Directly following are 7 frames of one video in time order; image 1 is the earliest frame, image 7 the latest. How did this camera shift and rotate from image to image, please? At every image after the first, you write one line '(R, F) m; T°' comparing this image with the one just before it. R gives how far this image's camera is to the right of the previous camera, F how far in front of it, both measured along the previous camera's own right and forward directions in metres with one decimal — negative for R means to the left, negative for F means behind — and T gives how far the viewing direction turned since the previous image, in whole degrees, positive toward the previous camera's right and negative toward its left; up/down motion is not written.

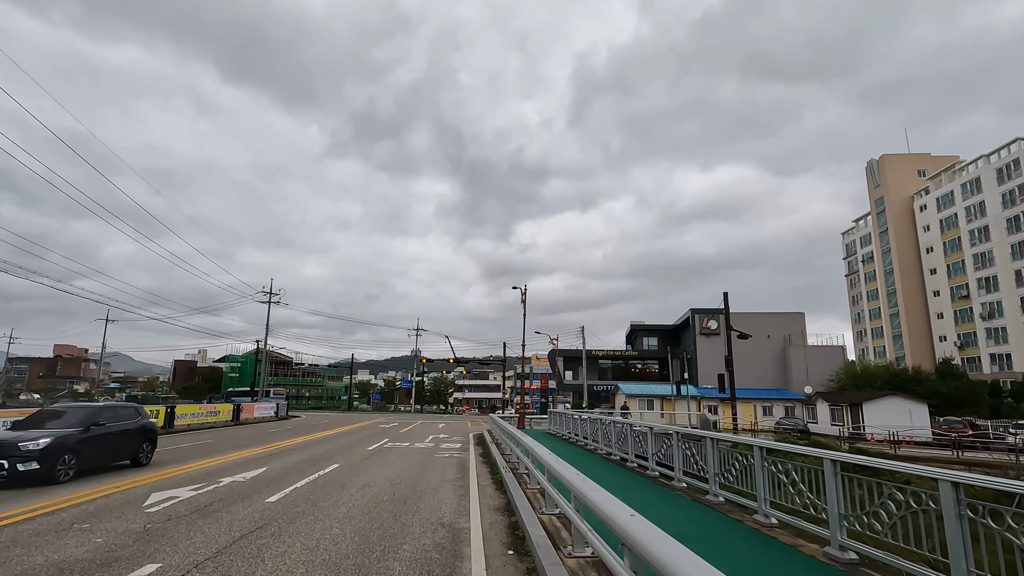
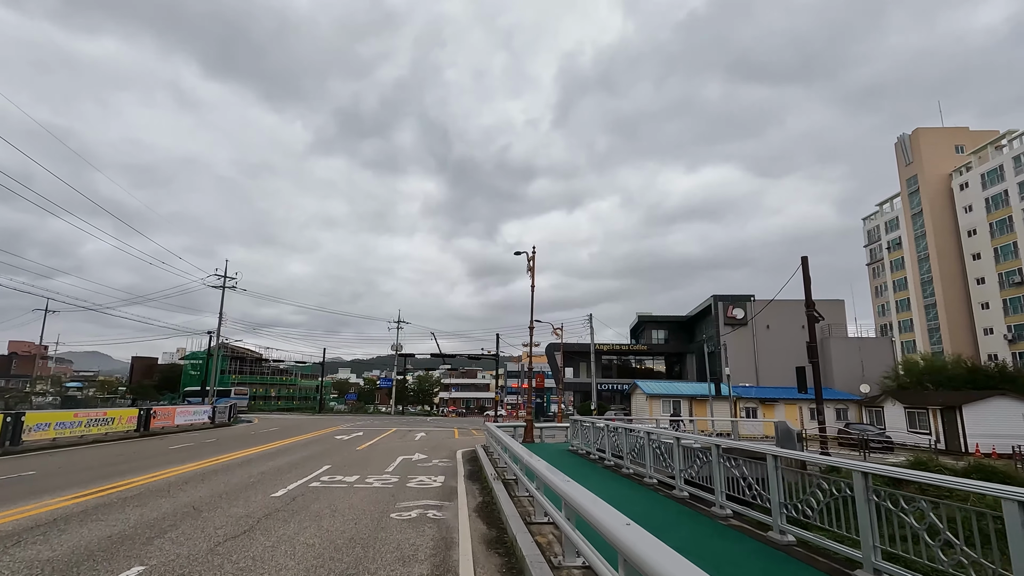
(-0.6, +6.9) m; +1°
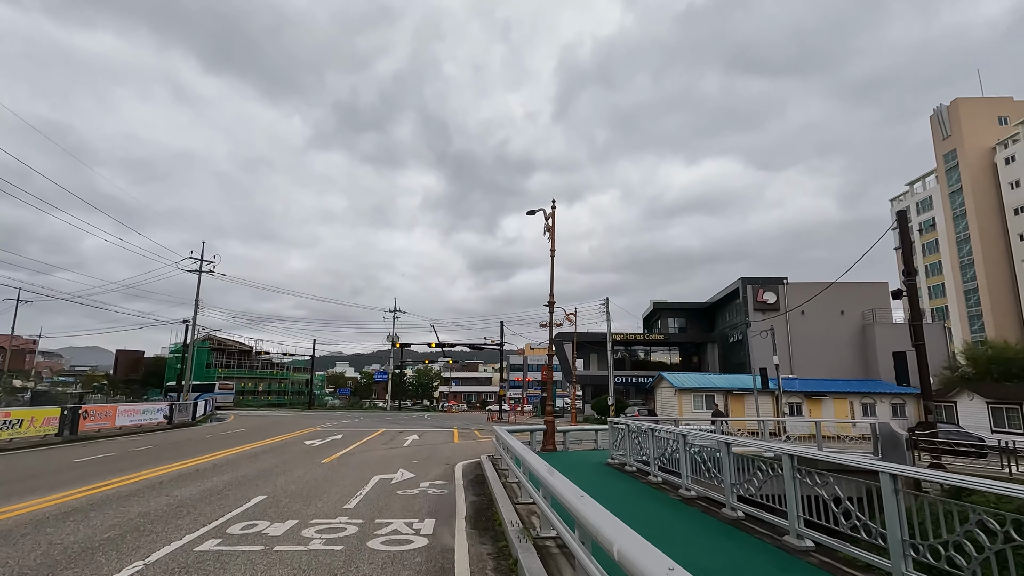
(-0.4, +4.2) m; 0°
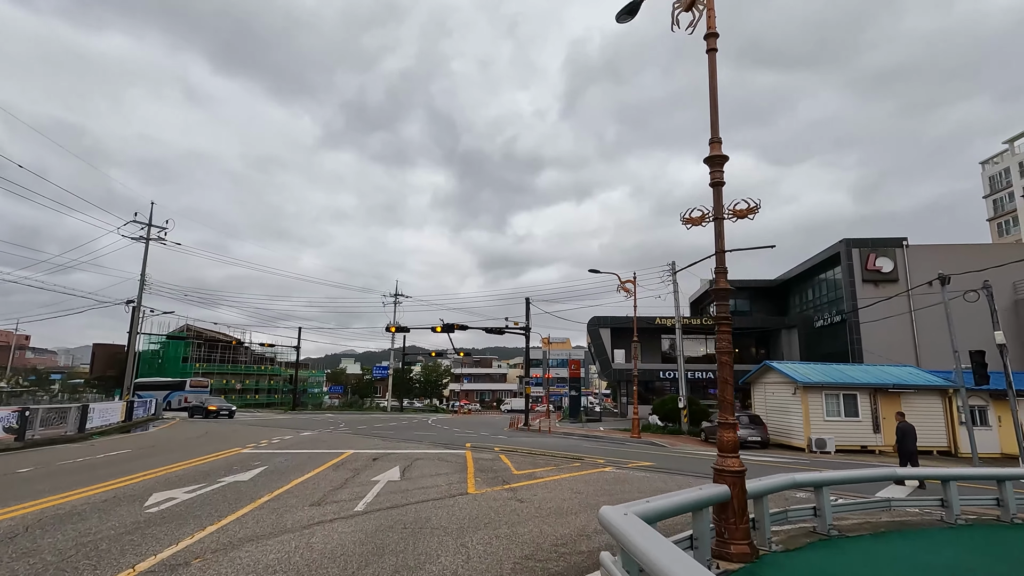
(-1.0, +8.9) m; -1°
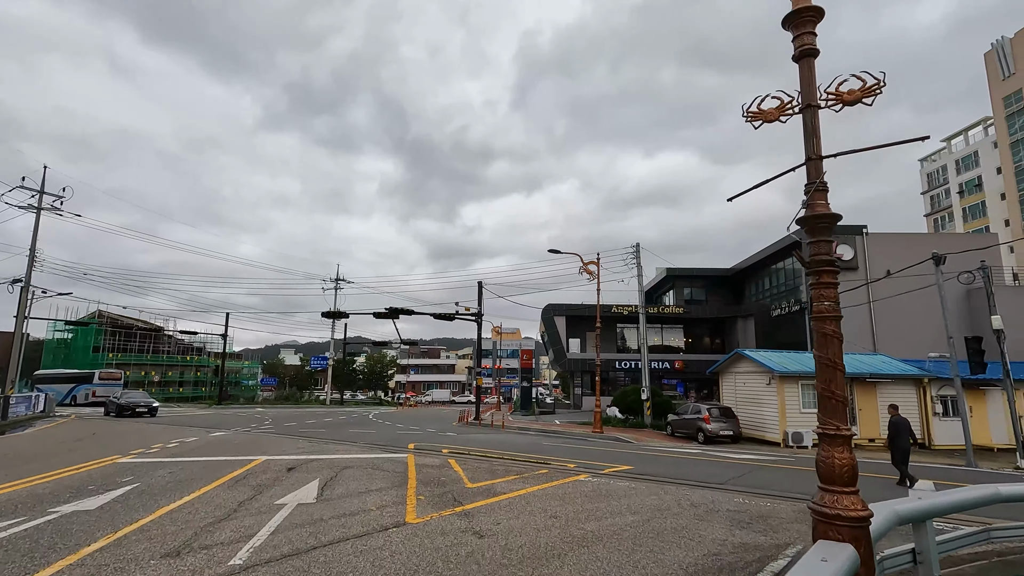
(-0.1, +2.3) m; +5°
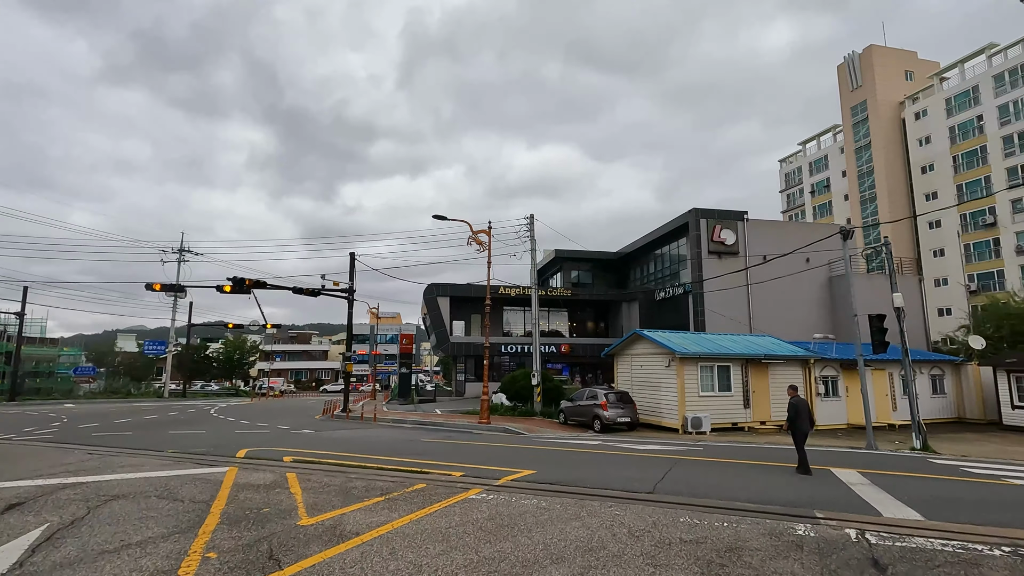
(+0.2, +2.6) m; +13°
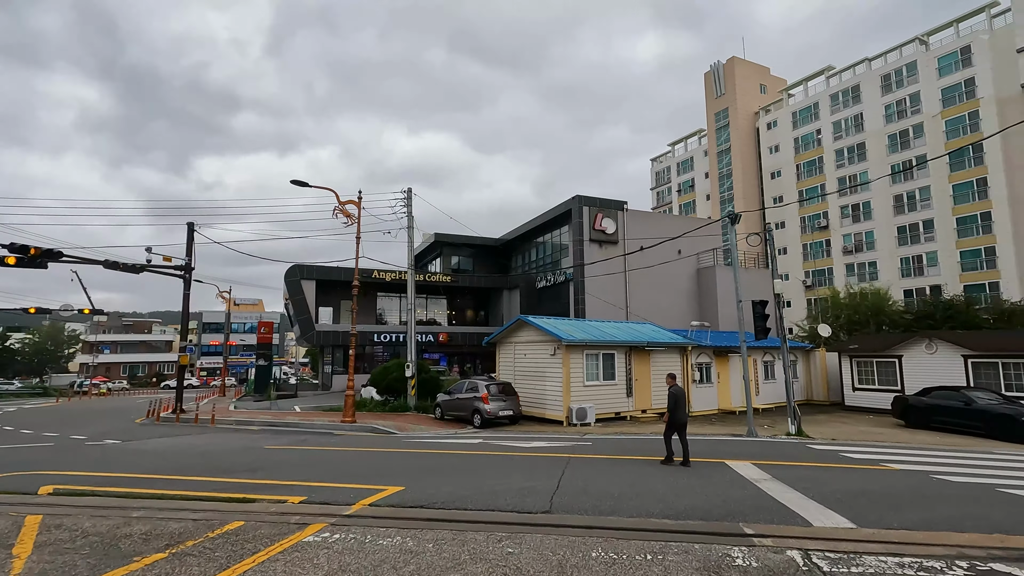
(+0.2, +1.7) m; +13°
